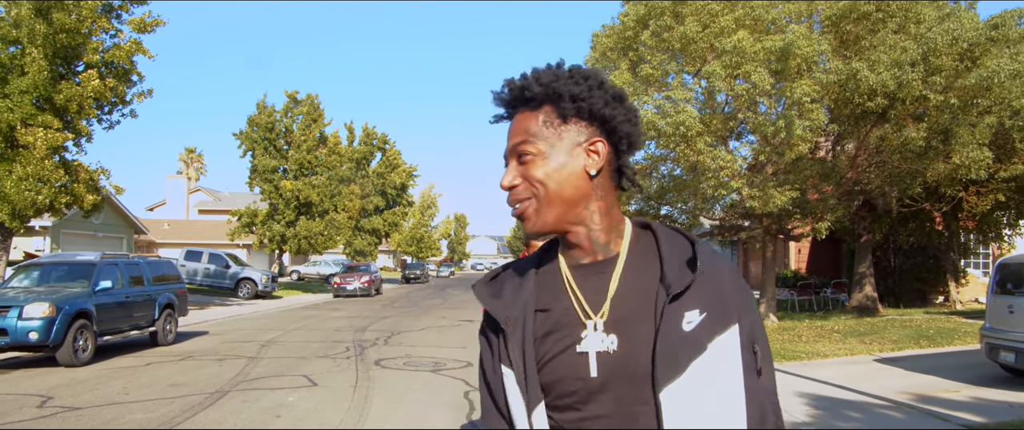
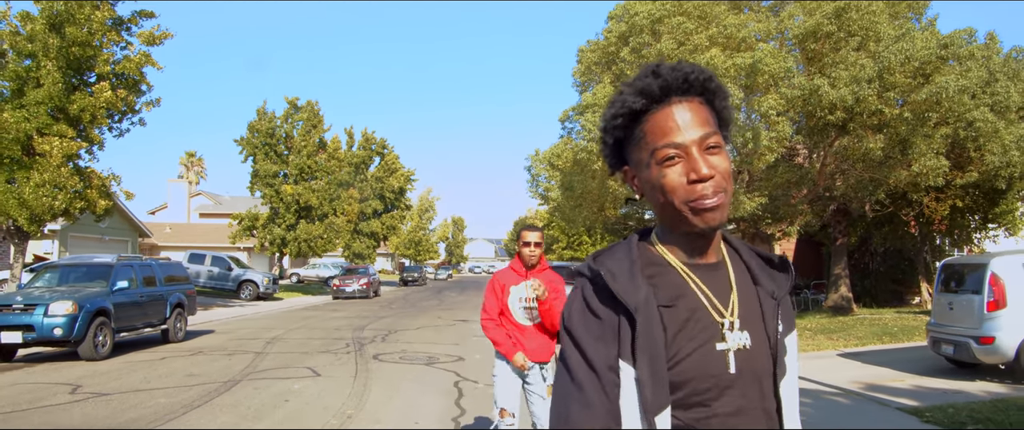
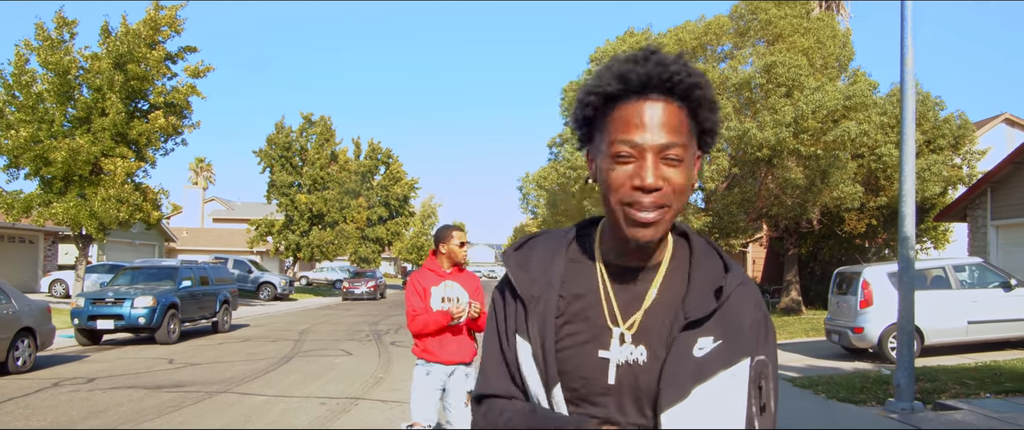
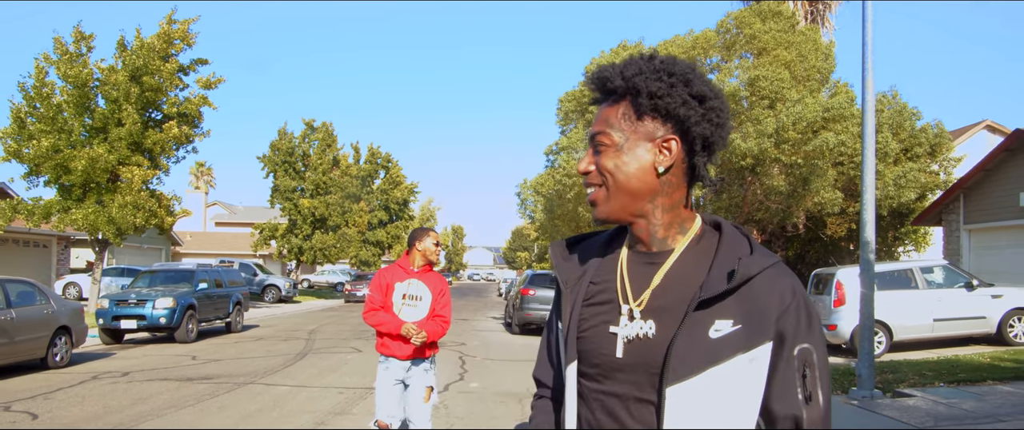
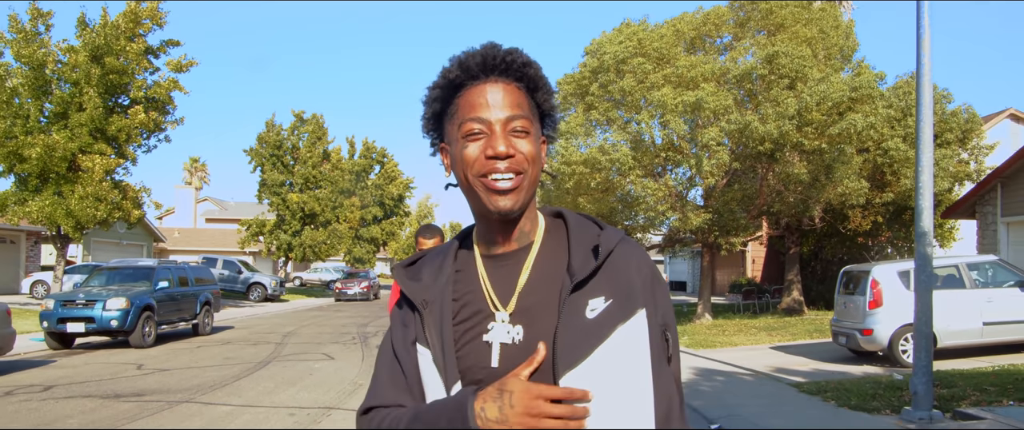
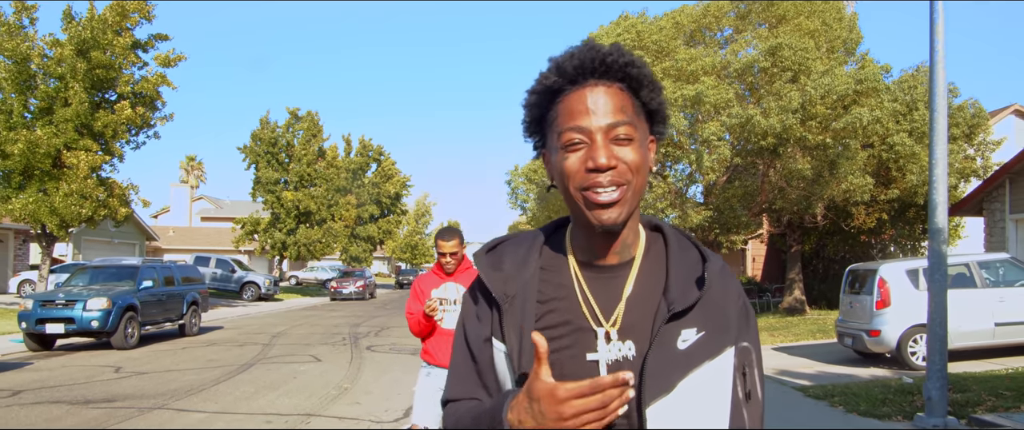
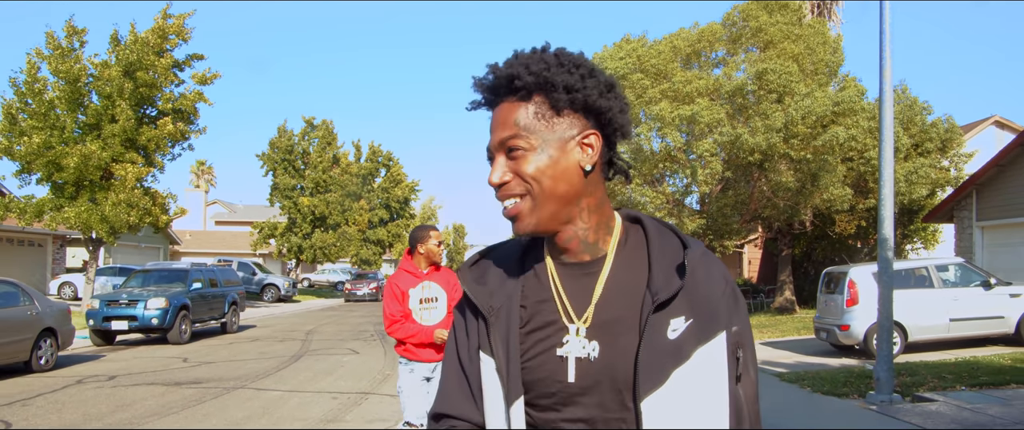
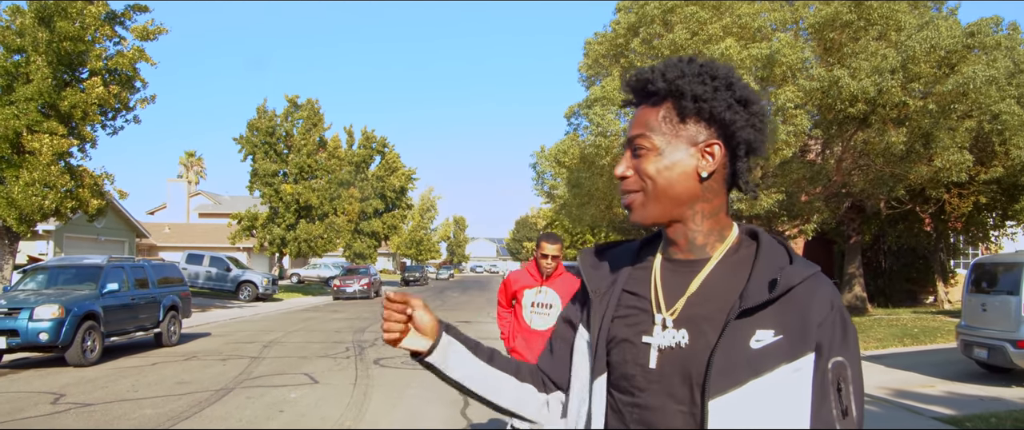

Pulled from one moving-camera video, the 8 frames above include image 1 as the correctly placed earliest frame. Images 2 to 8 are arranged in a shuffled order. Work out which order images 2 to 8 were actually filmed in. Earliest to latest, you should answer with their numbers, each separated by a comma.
8, 2, 6, 5, 3, 7, 4
